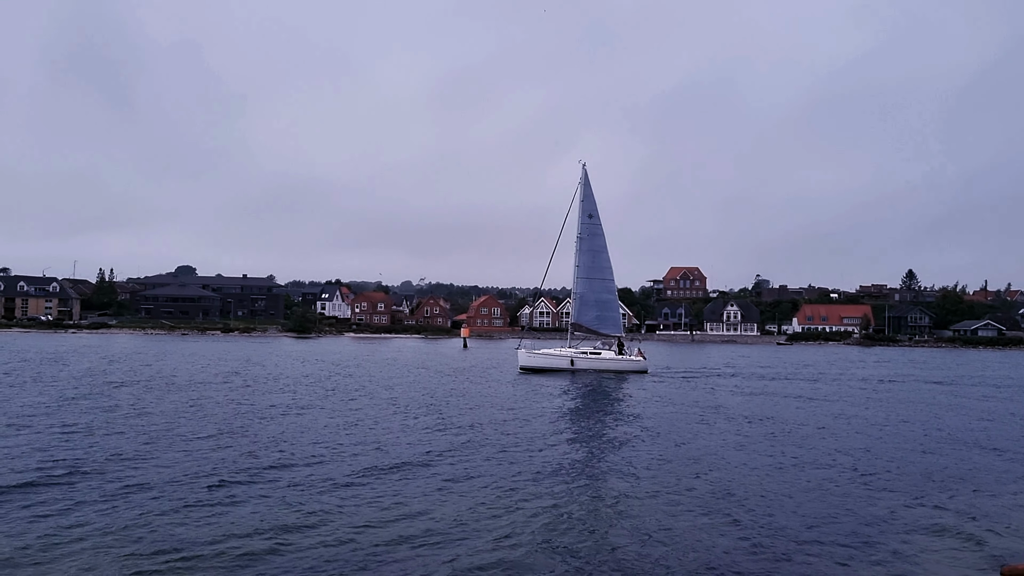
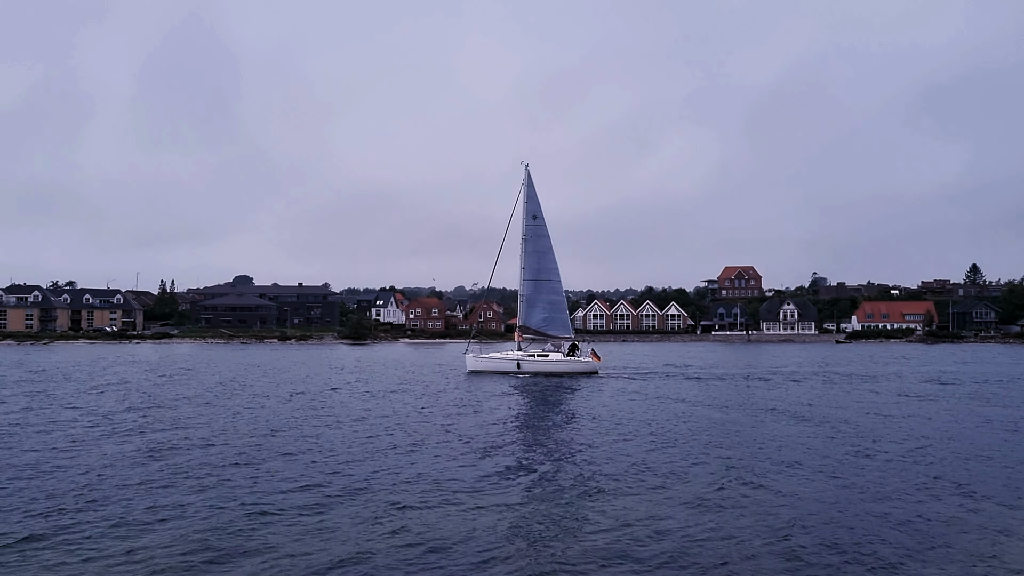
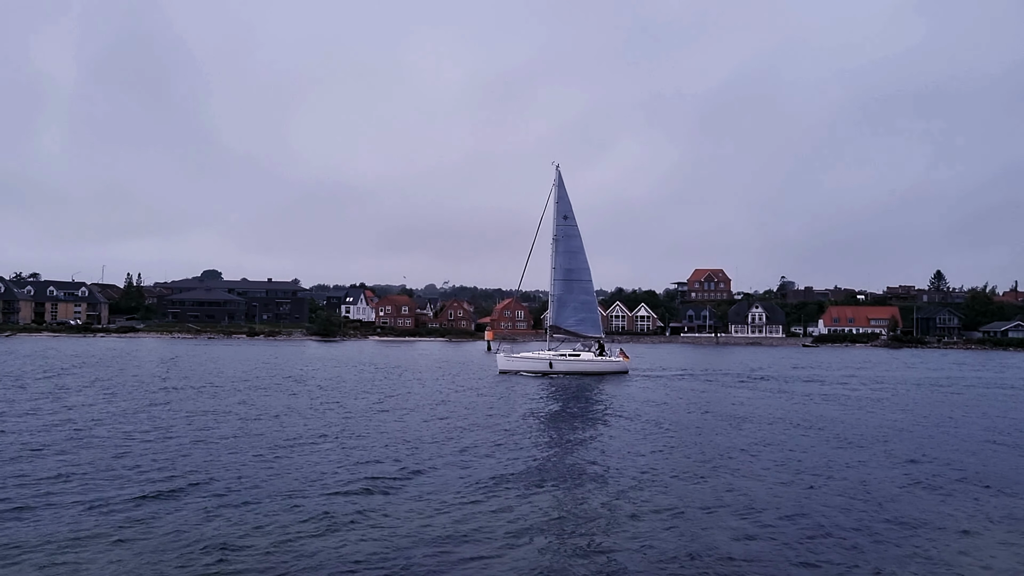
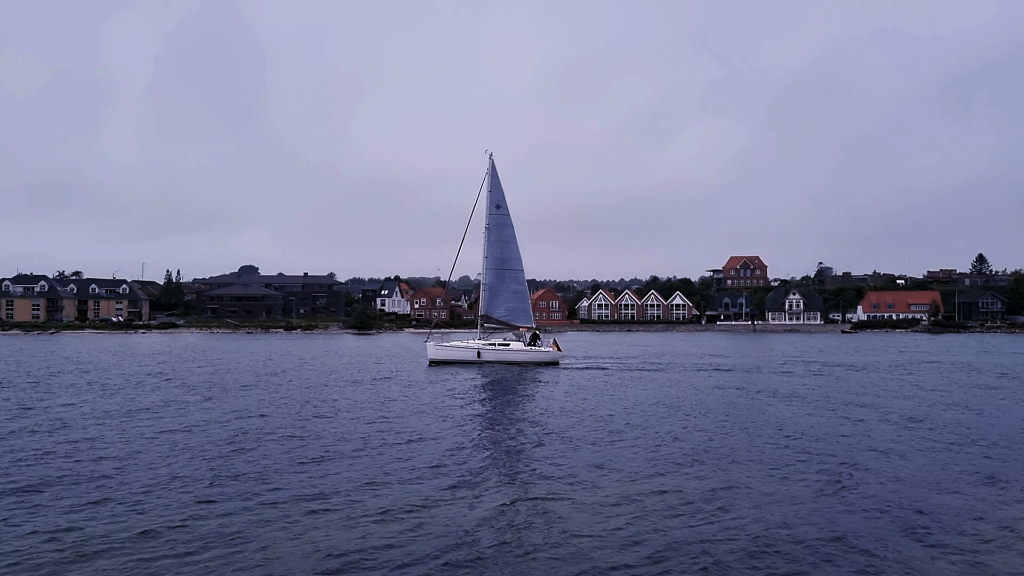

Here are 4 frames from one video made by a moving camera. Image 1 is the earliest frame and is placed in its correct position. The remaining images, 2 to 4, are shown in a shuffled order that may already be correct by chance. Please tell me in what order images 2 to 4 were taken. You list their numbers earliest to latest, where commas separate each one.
3, 2, 4
